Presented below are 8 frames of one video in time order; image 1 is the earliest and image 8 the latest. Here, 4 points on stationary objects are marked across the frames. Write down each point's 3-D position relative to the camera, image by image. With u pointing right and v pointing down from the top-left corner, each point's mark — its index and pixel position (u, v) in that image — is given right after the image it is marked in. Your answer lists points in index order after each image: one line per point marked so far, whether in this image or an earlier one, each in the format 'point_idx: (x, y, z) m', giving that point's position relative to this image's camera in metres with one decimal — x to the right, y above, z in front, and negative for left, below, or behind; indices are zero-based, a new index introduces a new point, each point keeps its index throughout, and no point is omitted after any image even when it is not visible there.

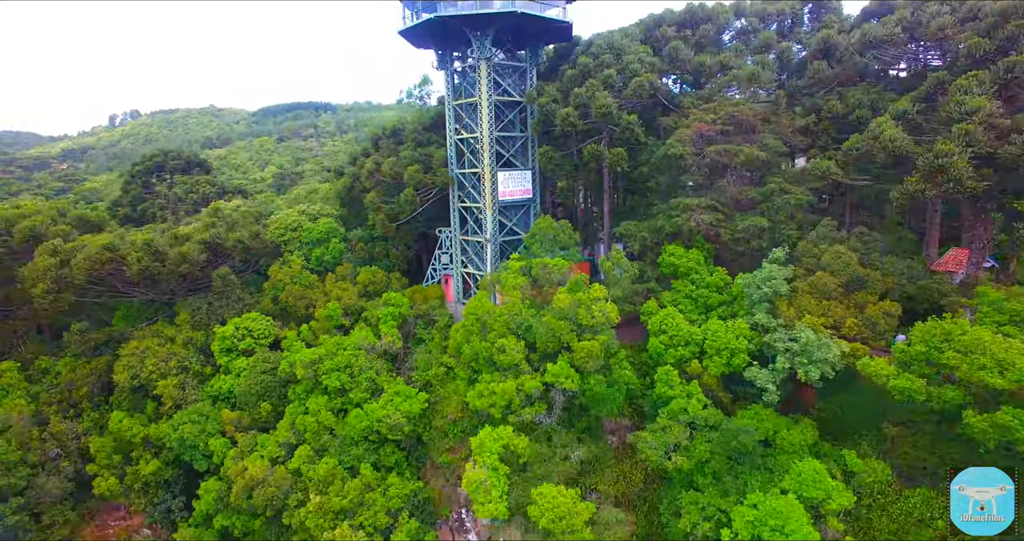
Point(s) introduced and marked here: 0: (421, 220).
0: (-1.8, +1.0, +16.1) m
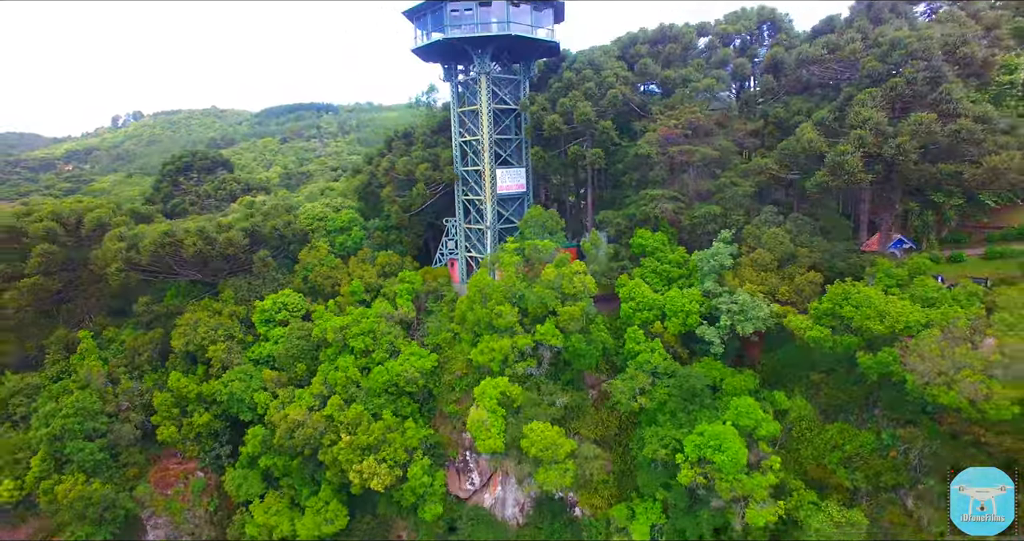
0: (-1.9, +1.4, +18.4) m
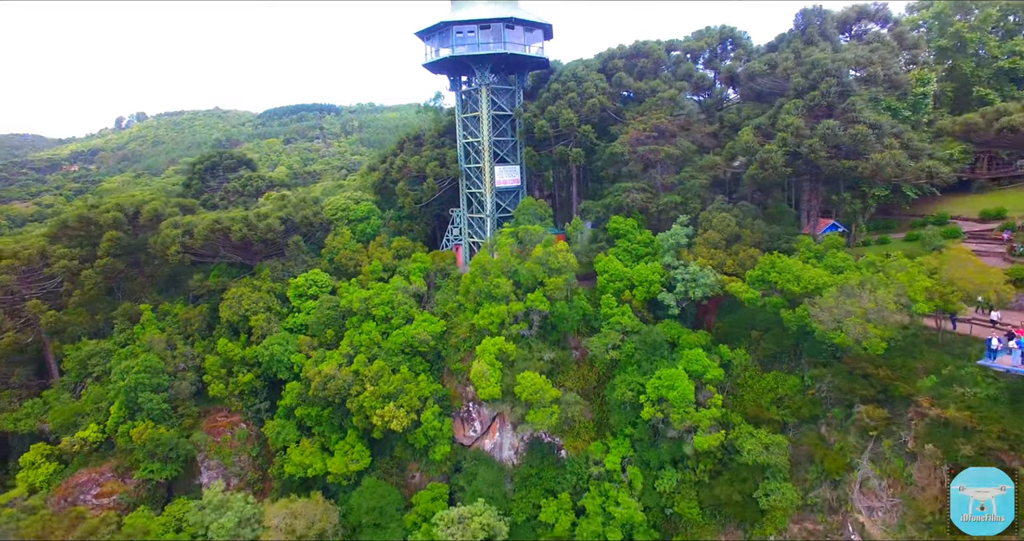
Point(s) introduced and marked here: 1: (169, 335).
0: (-1.9, +1.8, +21.0) m
1: (-7.5, -1.4, +17.4) m
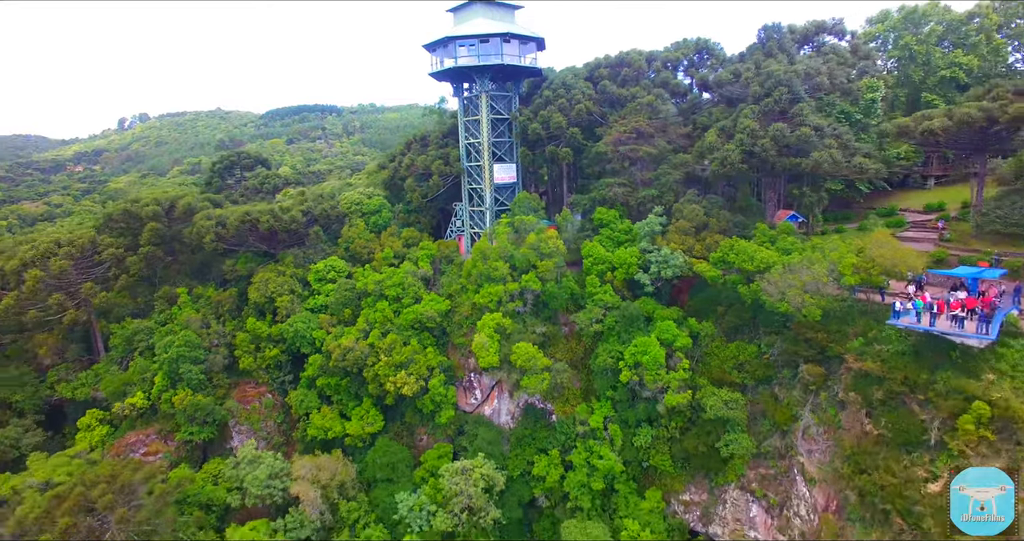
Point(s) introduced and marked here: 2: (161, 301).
0: (-2.0, +2.1, +23.2) m
1: (-7.6, -1.0, +19.6) m
2: (-8.8, -0.7, +20.0) m
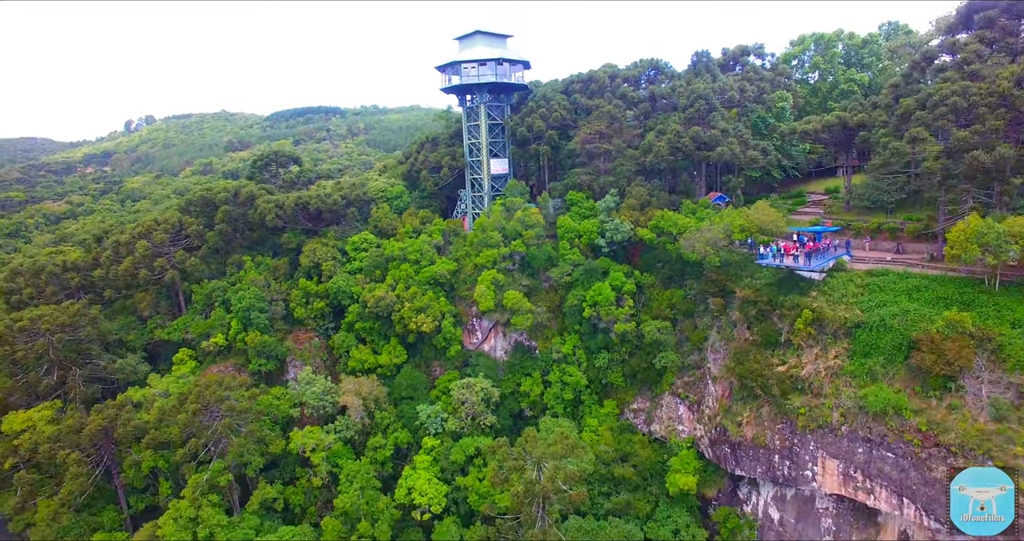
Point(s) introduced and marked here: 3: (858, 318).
0: (-2.3, +3.0, +28.8) m
1: (-7.8, -0.2, +25.2) m
2: (-9.0, +0.1, +25.6) m
3: (+7.0, -0.9, +16.2) m
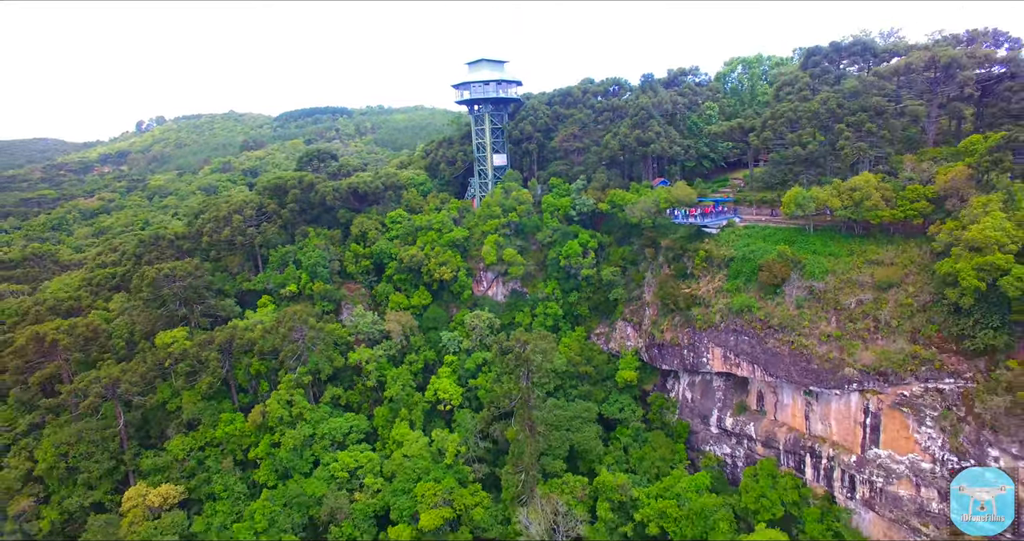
0: (-2.4, +4.4, +37.2) m
1: (-7.9, +1.2, +33.7) m
2: (-9.1, +1.5, +34.1) m
3: (+6.8, +0.5, +24.6) m
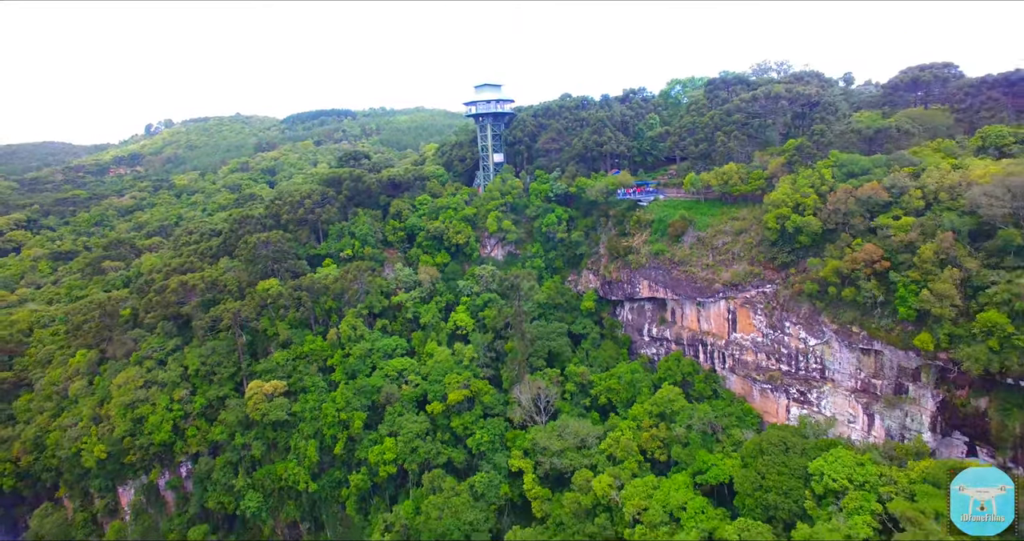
0: (-2.6, +6.2, +49.2) m
1: (-8.1, +2.9, +45.7) m
2: (-9.4, +3.2, +46.1) m
3: (+6.6, +2.4, +36.7) m
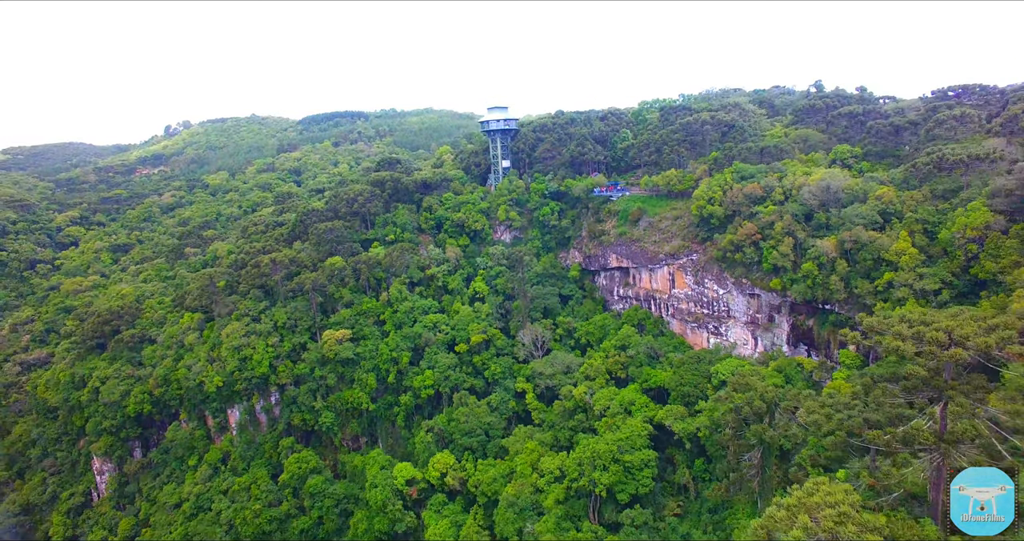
0: (-2.3, +7.7, +62.6) m
1: (-7.8, +4.4, +59.0) m
2: (-9.0, +4.6, +59.4) m
3: (+6.9, +3.8, +49.9) m
